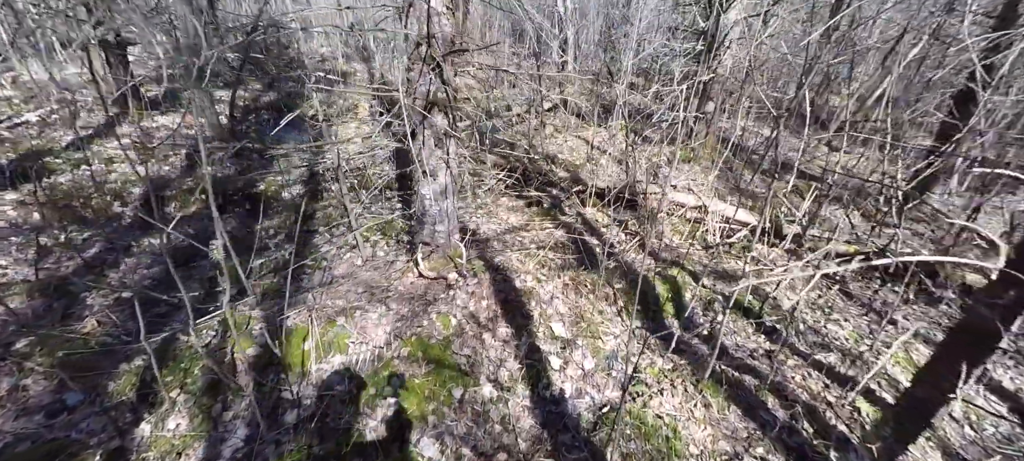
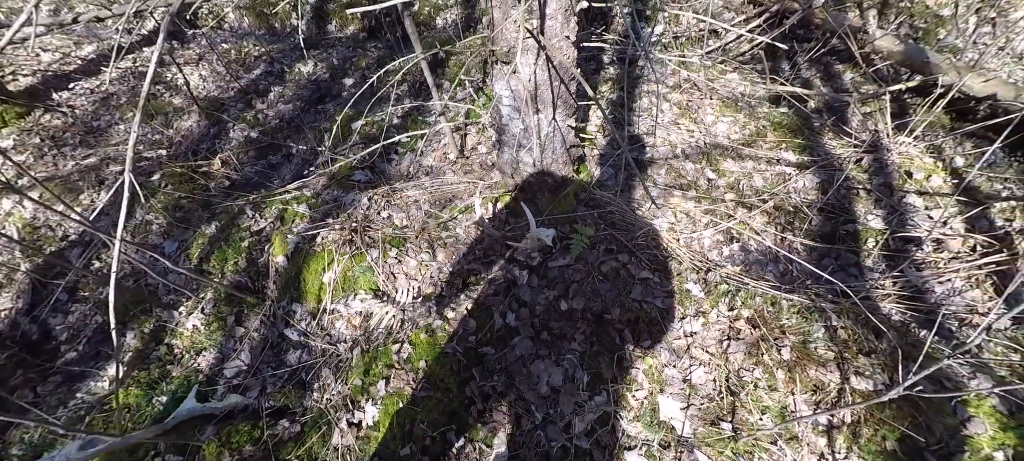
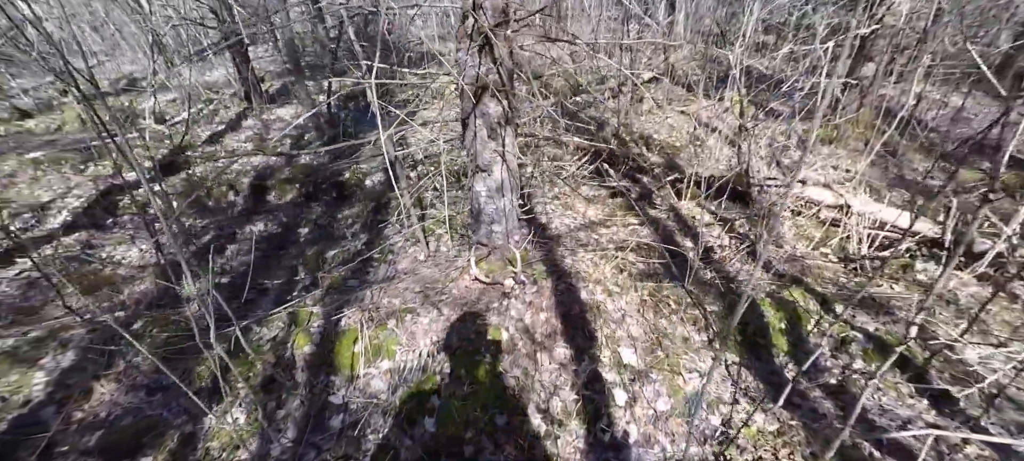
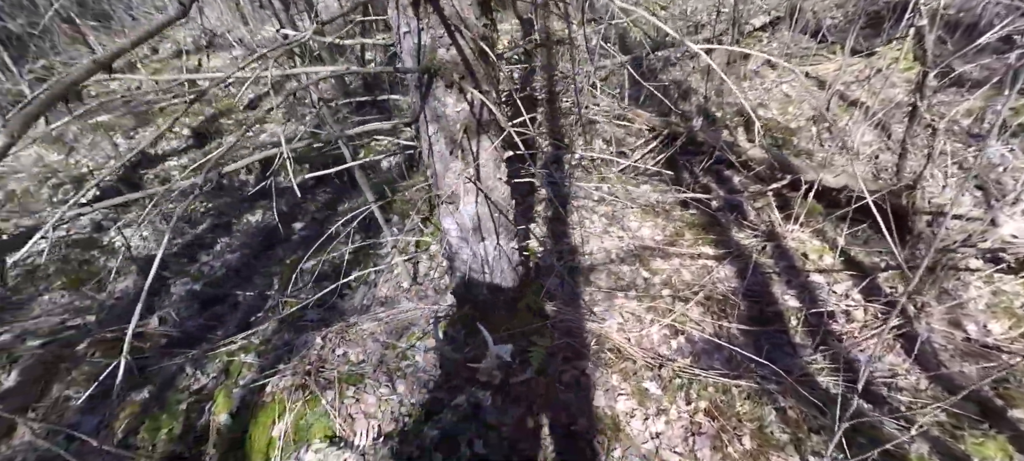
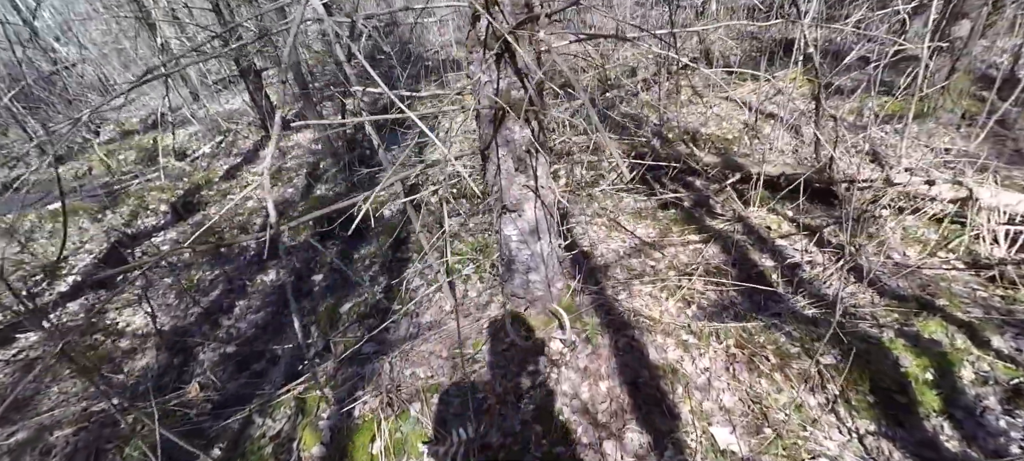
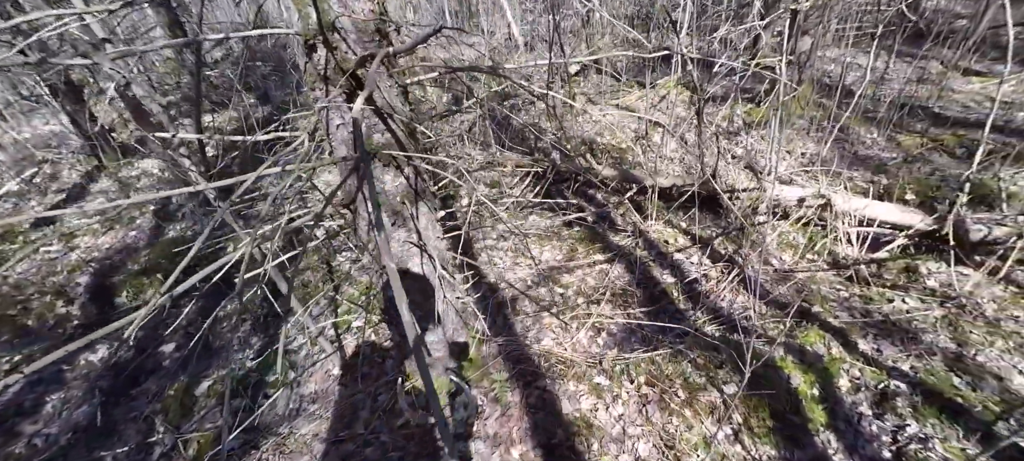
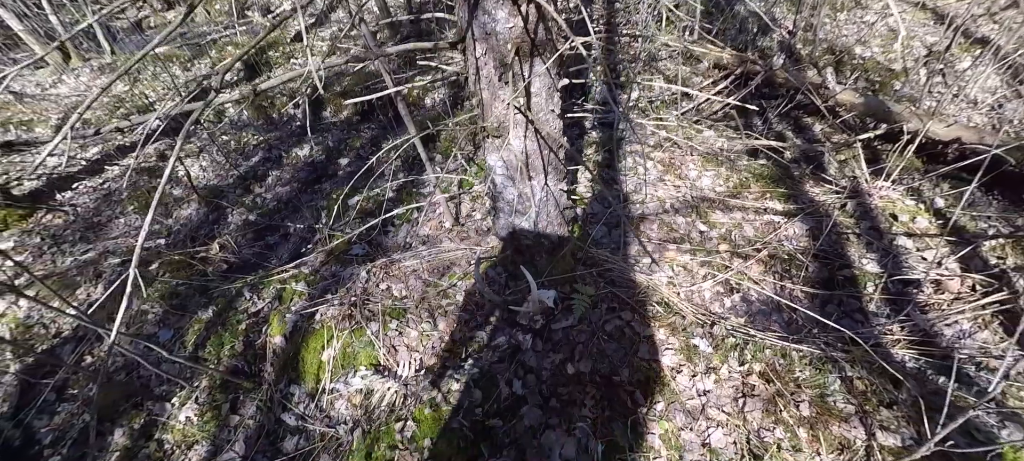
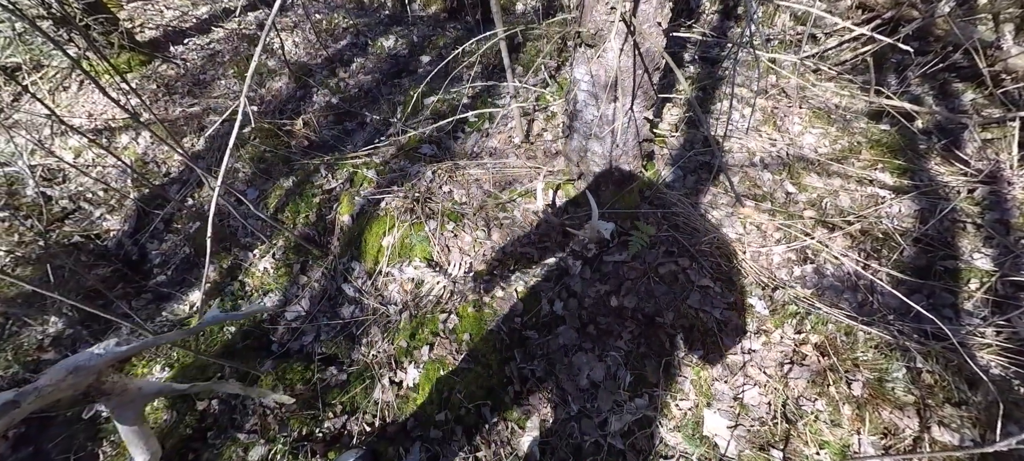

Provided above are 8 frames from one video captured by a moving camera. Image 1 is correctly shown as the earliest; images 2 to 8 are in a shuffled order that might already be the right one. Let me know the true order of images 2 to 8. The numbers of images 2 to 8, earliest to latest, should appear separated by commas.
3, 5, 6, 4, 7, 8, 2
